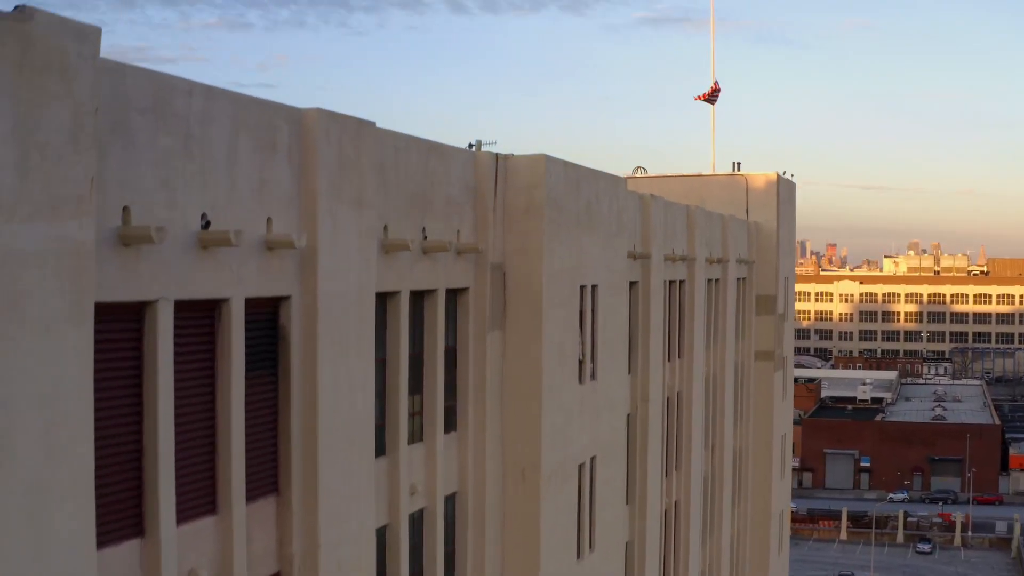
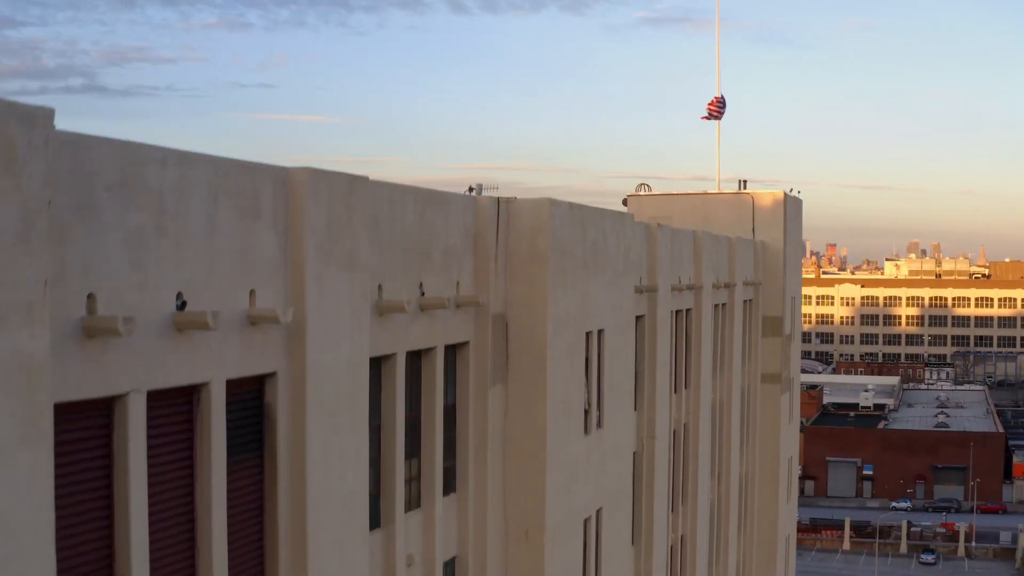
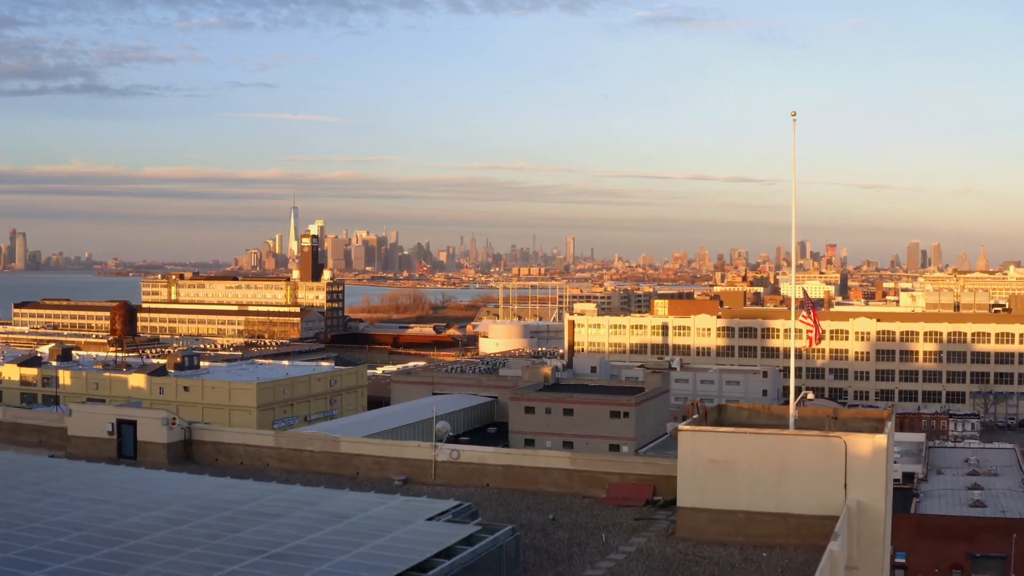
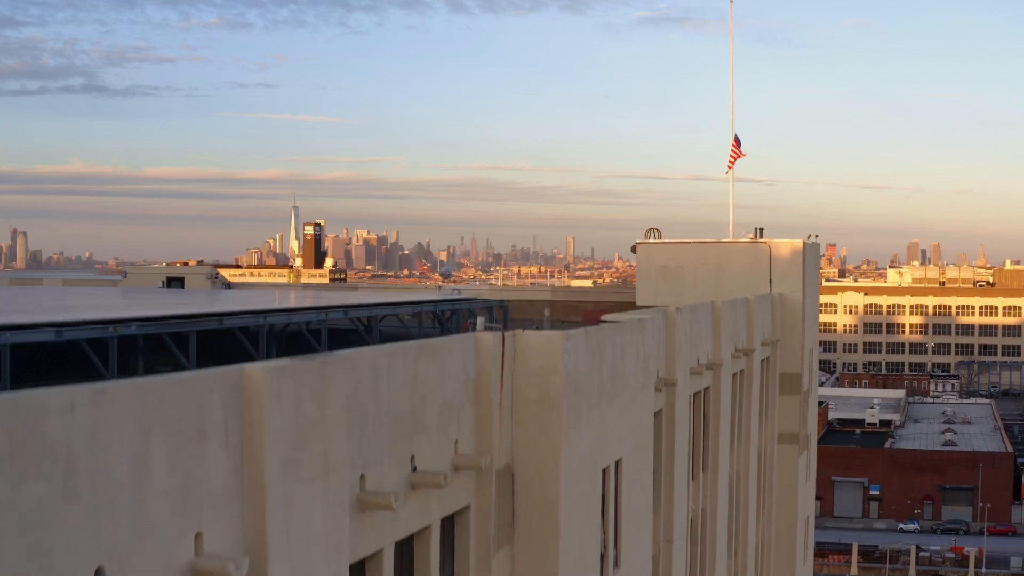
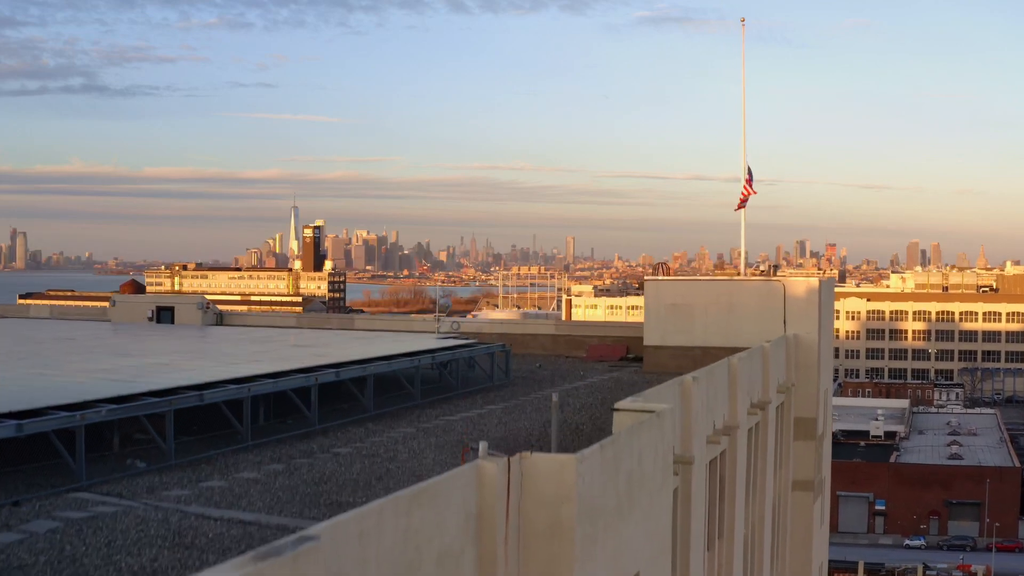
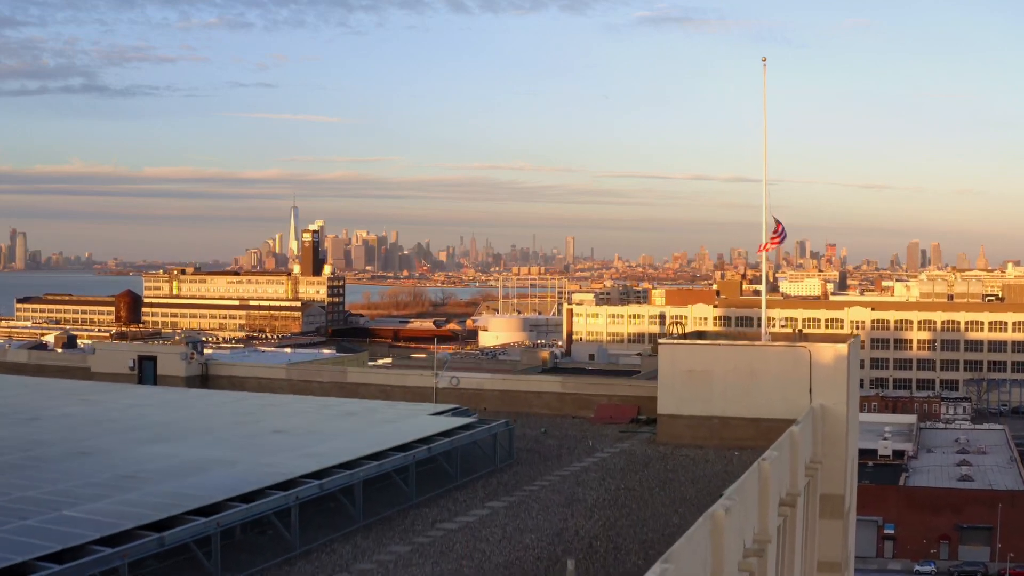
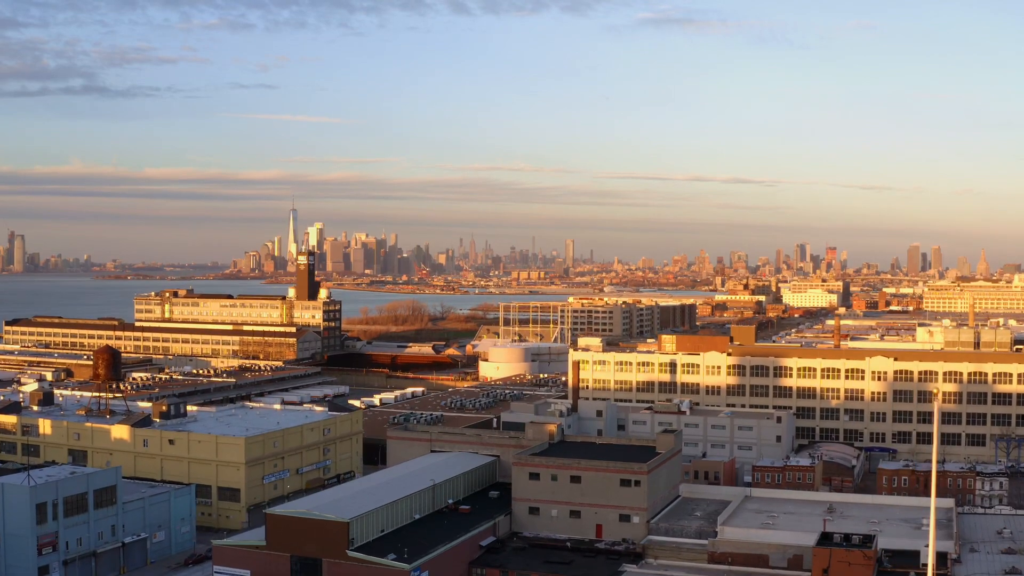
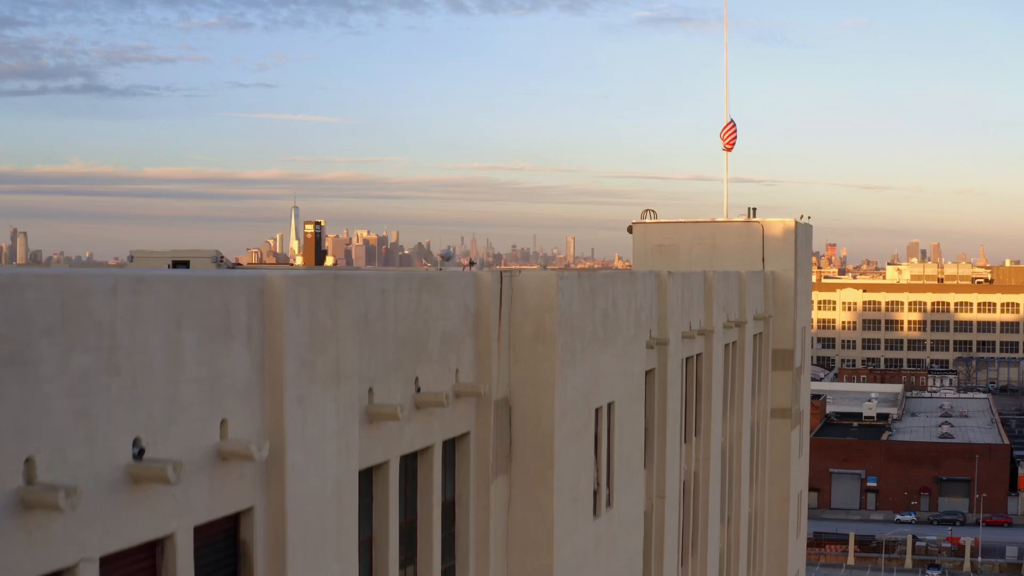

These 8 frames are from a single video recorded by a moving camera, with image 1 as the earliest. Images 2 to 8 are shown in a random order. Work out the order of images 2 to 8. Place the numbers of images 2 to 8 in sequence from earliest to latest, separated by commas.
2, 8, 4, 5, 6, 3, 7
